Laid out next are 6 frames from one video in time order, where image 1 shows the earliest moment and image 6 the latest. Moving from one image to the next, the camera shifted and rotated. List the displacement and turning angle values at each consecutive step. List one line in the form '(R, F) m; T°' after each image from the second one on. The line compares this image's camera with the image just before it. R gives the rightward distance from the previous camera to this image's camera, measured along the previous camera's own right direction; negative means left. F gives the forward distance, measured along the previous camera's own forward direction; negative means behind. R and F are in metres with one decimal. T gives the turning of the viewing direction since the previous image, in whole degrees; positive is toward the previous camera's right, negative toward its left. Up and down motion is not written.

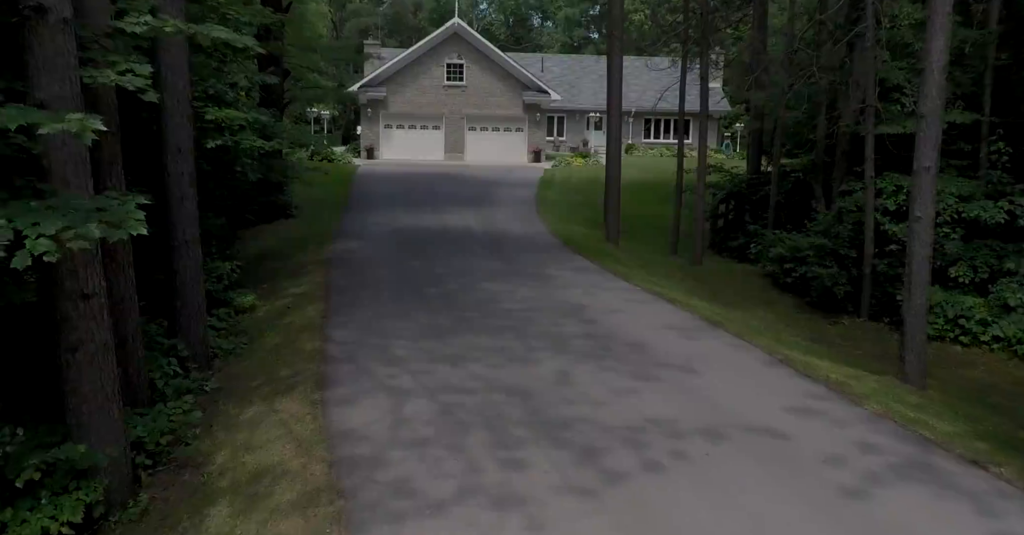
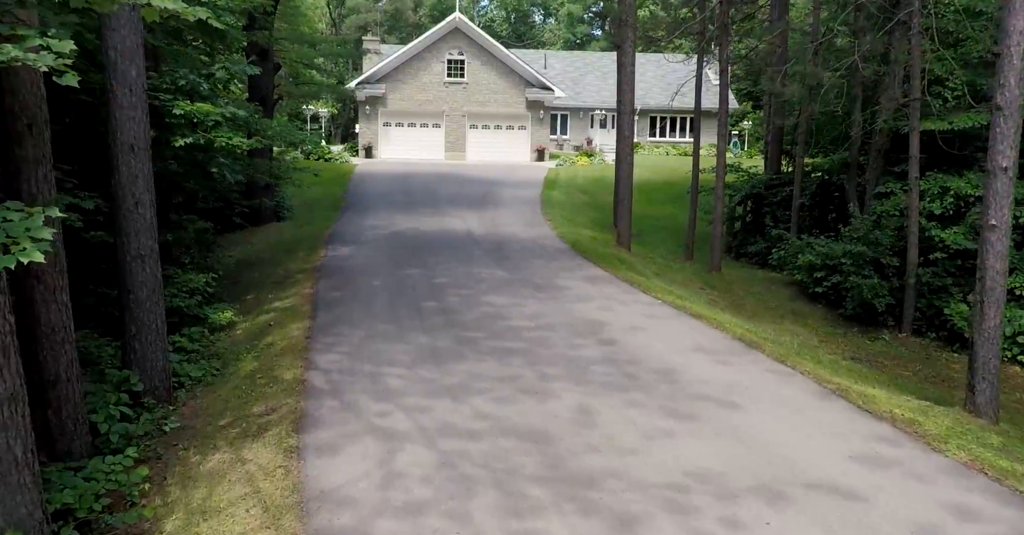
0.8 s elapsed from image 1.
(-0.1, +1.5) m; 0°
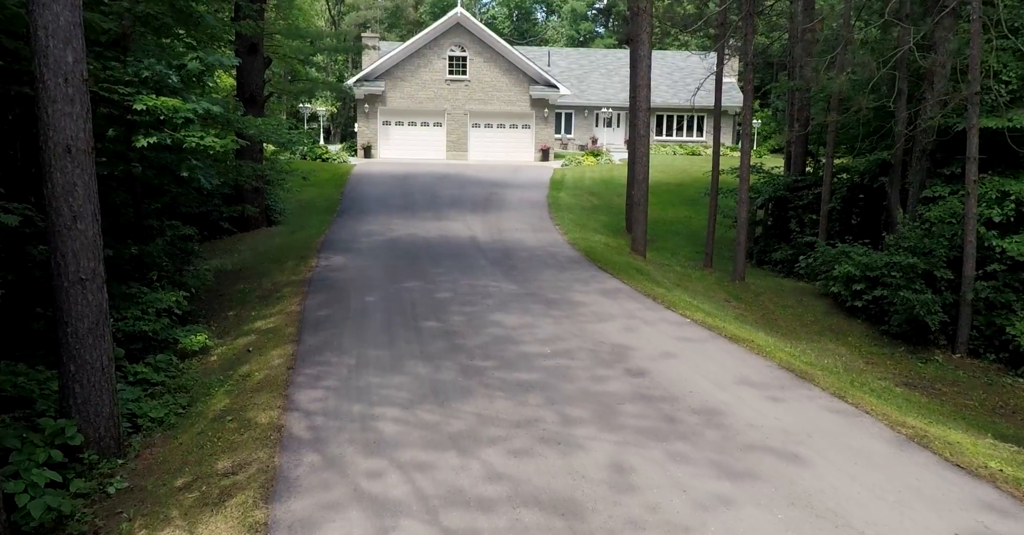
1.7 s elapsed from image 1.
(-0.1, +1.5) m; 0°
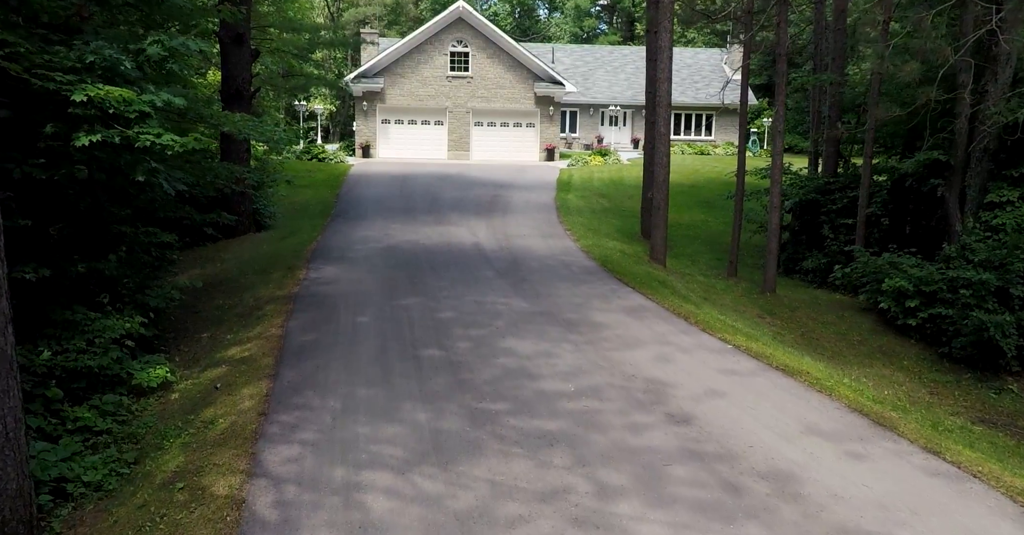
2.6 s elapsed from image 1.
(-0.2, +1.6) m; 0°
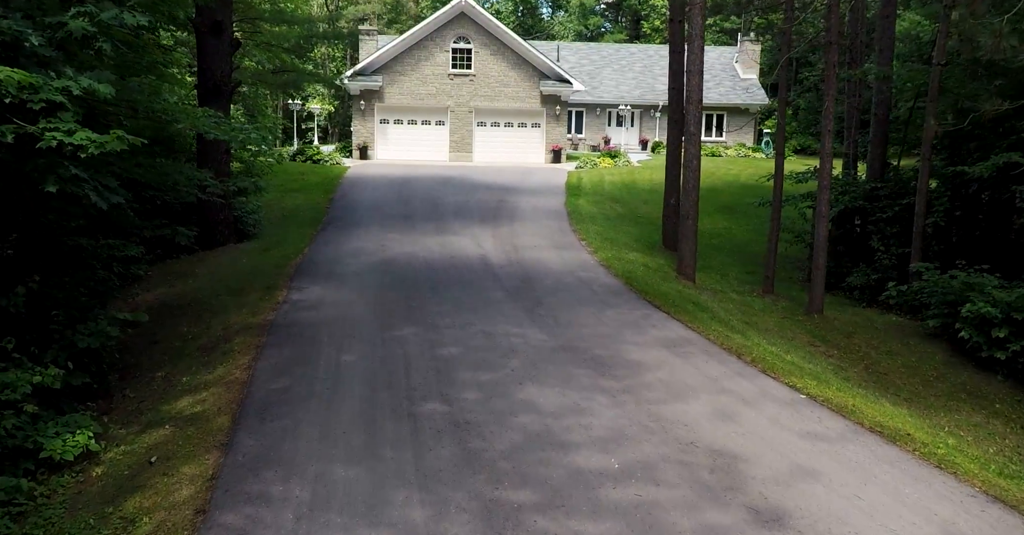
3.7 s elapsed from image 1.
(-0.2, +2.1) m; 0°
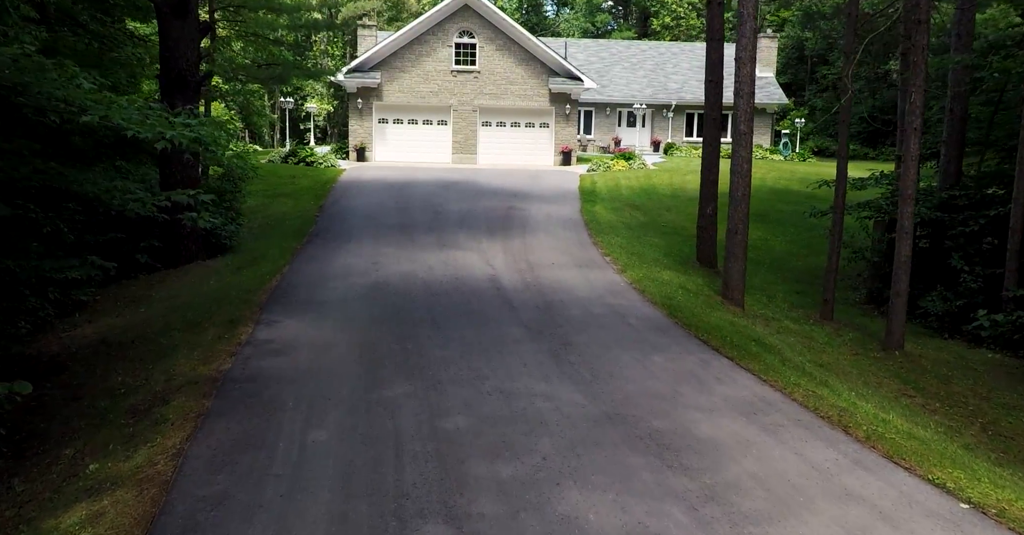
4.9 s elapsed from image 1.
(-0.2, +2.6) m; 0°
